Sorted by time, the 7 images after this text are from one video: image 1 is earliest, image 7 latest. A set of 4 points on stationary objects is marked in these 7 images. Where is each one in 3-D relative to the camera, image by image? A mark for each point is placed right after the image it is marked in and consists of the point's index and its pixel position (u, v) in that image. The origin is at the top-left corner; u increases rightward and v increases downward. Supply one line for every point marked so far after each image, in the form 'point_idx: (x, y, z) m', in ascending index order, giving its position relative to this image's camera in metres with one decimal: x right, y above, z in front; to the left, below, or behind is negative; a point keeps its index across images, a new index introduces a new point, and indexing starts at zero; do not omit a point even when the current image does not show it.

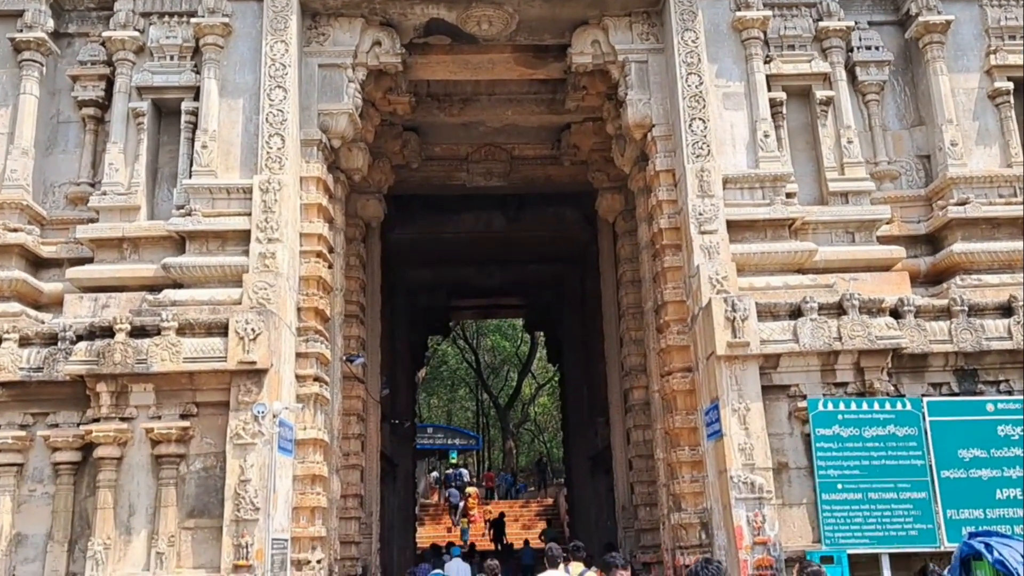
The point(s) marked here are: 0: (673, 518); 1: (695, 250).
0: (+1.4, -1.9, +8.0) m
1: (+1.5, +0.3, +7.8) m
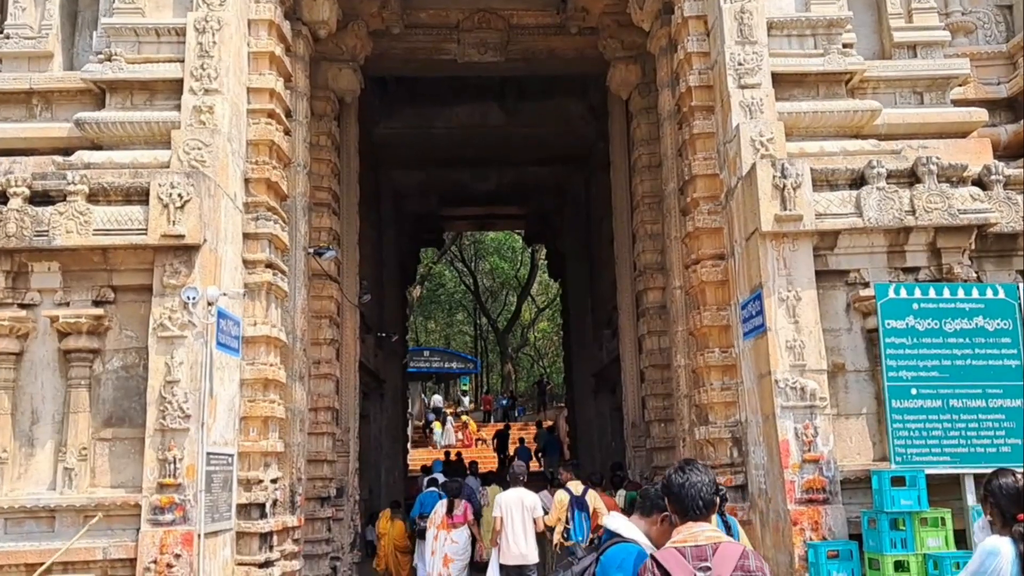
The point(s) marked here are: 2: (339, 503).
0: (+1.3, -1.0, +6.7) m
1: (+1.5, +1.2, +6.3) m
2: (-1.6, -2.0, +8.9) m
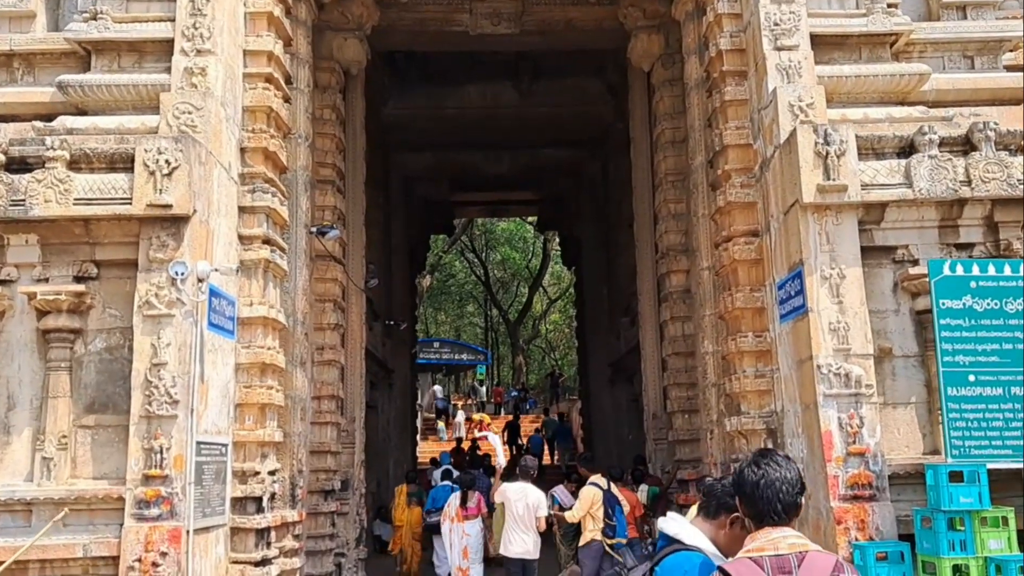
0: (+1.4, -0.9, +6.2) m
1: (+1.6, +1.3, +5.8) m
2: (-1.5, -1.8, +8.4) m
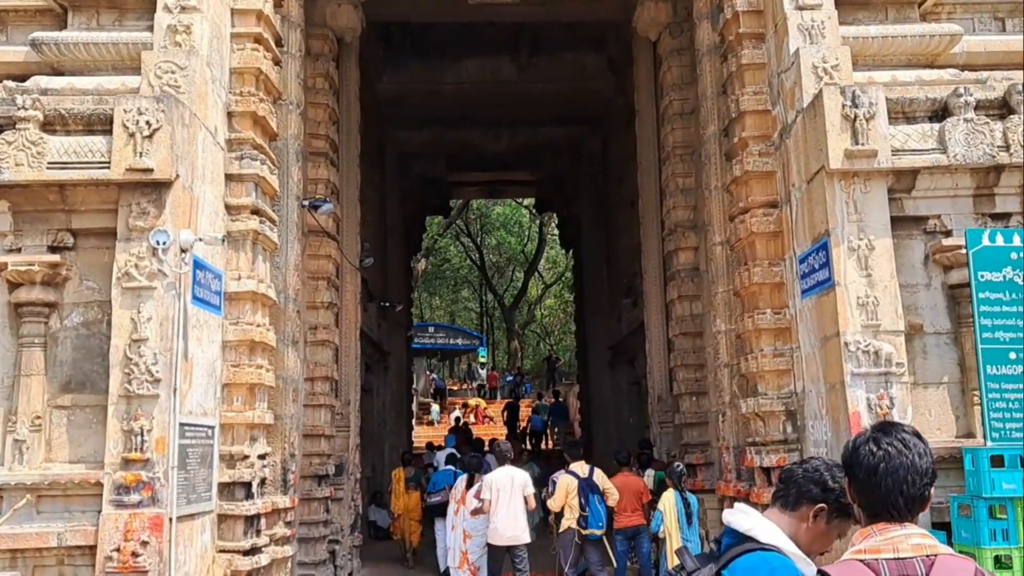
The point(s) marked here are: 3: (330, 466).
0: (+1.4, -0.7, +5.9) m
1: (+1.6, +1.5, +5.5) m
2: (-1.5, -1.6, +8.1) m
3: (-1.5, -1.4, +7.7) m
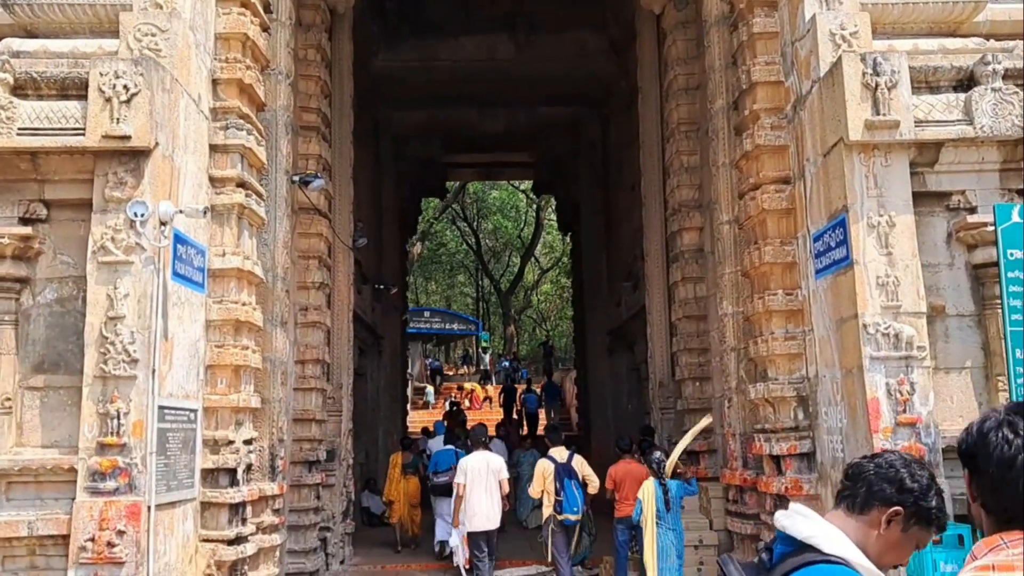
0: (+1.4, -0.6, +5.6) m
1: (+1.6, +1.6, +5.2) m
2: (-1.5, -1.5, +7.8) m
3: (-1.5, -1.3, +7.4) m
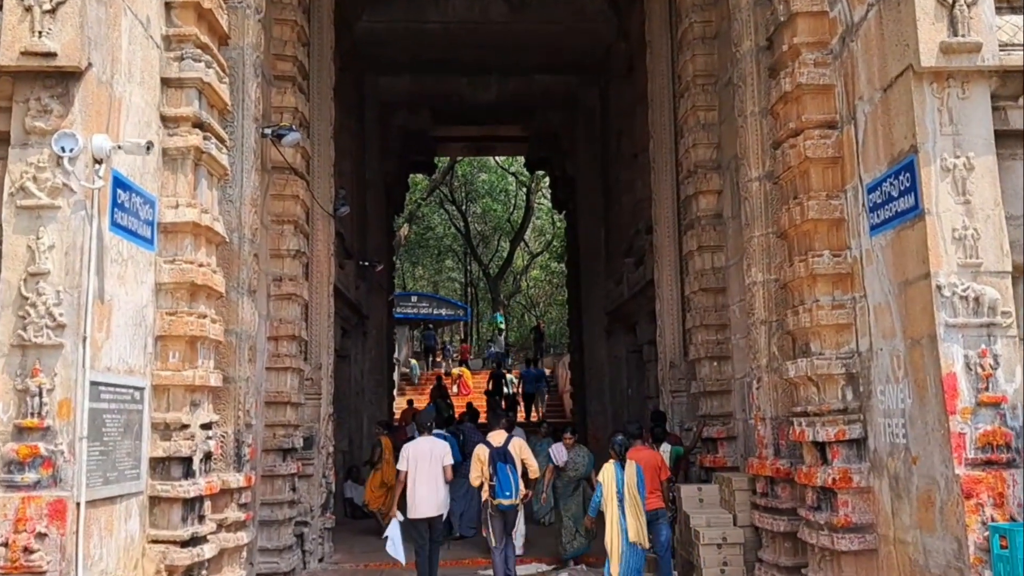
0: (+1.4, -0.4, +4.9) m
1: (+1.6, +1.8, +4.4) m
2: (-1.5, -1.2, +7.1) m
3: (-1.5, -1.1, +6.7) m
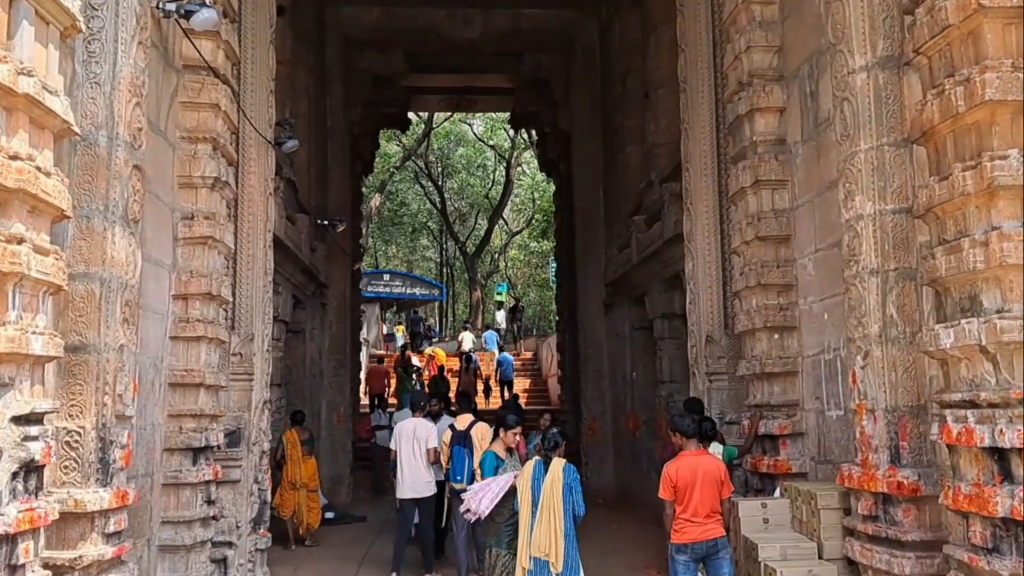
0: (+1.5, -0.2, +3.2) m
1: (+1.7, +2.0, +2.7) m
2: (-1.6, -0.9, +5.3) m
3: (-1.5, -0.8, +4.9) m
